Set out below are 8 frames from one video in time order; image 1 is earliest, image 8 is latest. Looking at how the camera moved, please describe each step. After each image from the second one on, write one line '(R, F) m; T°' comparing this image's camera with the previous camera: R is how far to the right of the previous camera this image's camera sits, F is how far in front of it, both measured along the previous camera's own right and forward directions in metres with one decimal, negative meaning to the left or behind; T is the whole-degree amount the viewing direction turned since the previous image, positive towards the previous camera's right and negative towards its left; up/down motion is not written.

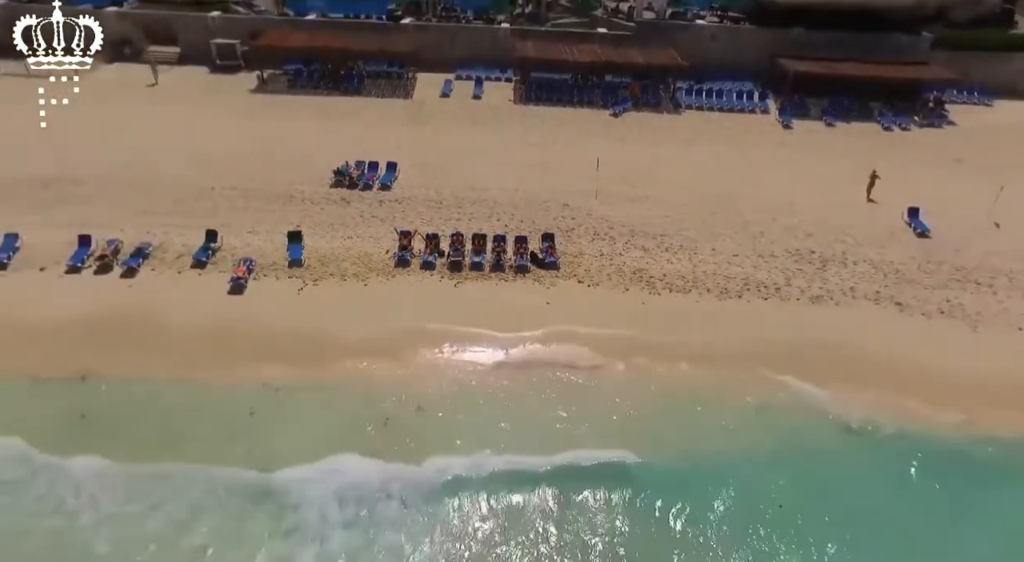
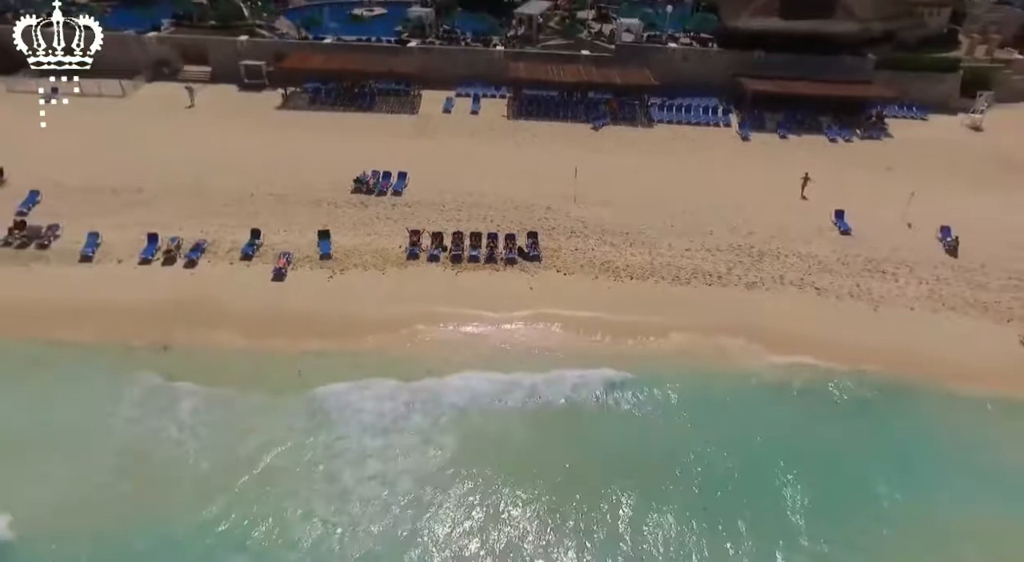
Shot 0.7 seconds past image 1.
(+0.2, -3.6) m; 0°
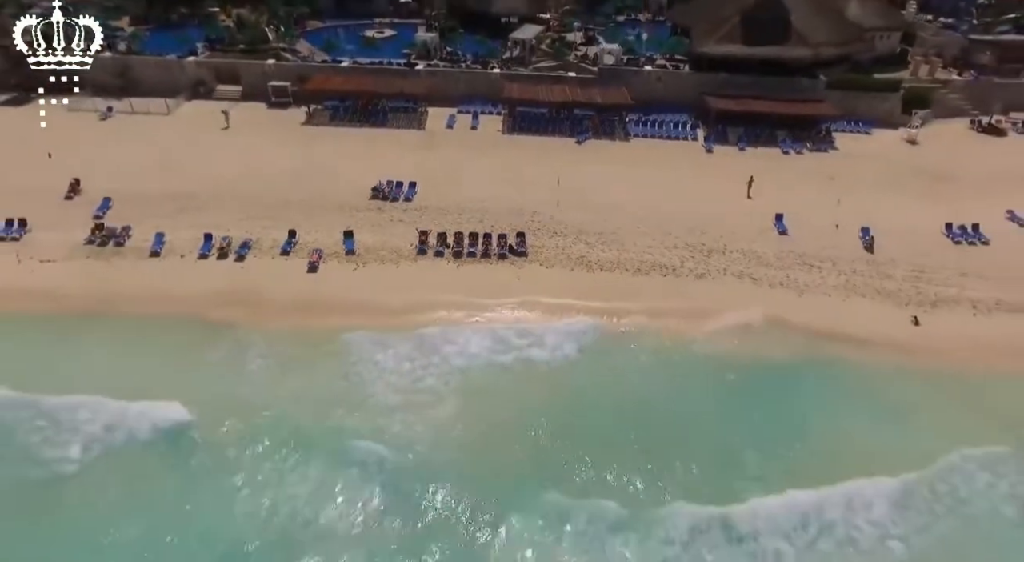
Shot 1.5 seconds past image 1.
(+0.3, -4.3) m; 0°
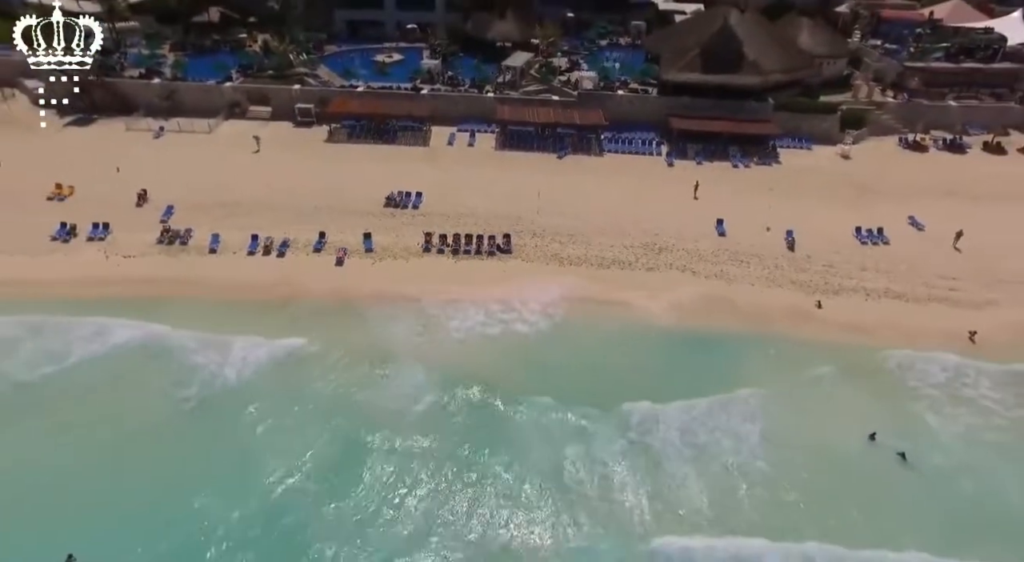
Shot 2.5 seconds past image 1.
(+0.6, -5.8) m; 0°
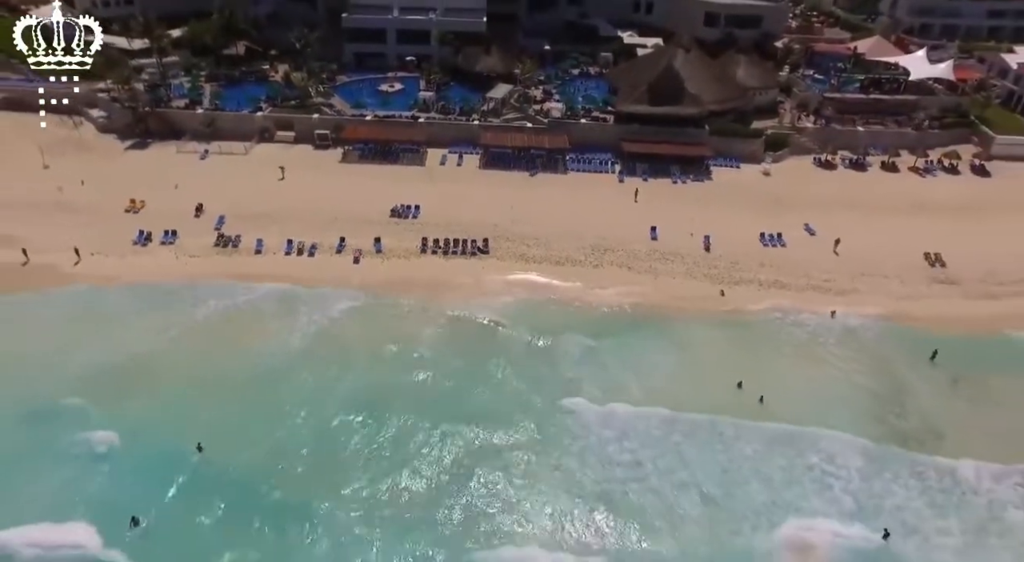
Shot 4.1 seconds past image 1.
(+1.1, -8.7) m; 0°
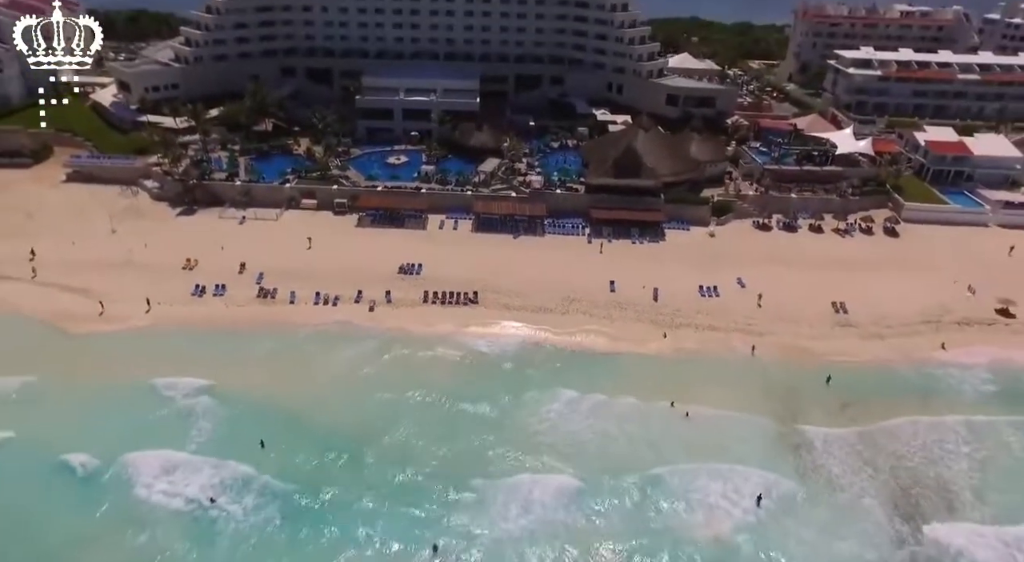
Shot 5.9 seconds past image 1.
(+0.9, -9.1) m; 0°
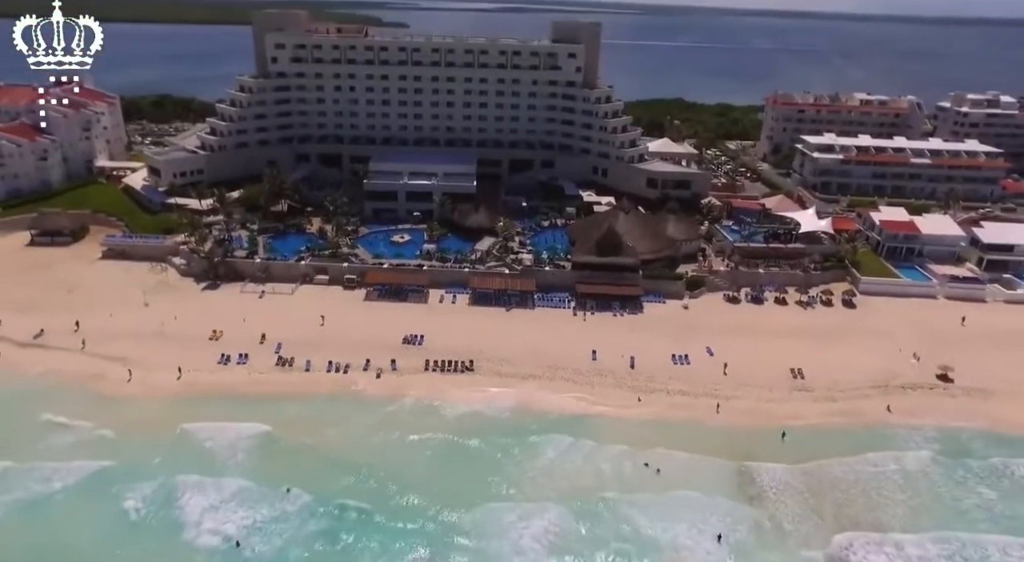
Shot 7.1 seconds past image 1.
(+0.6, -6.0) m; 0°
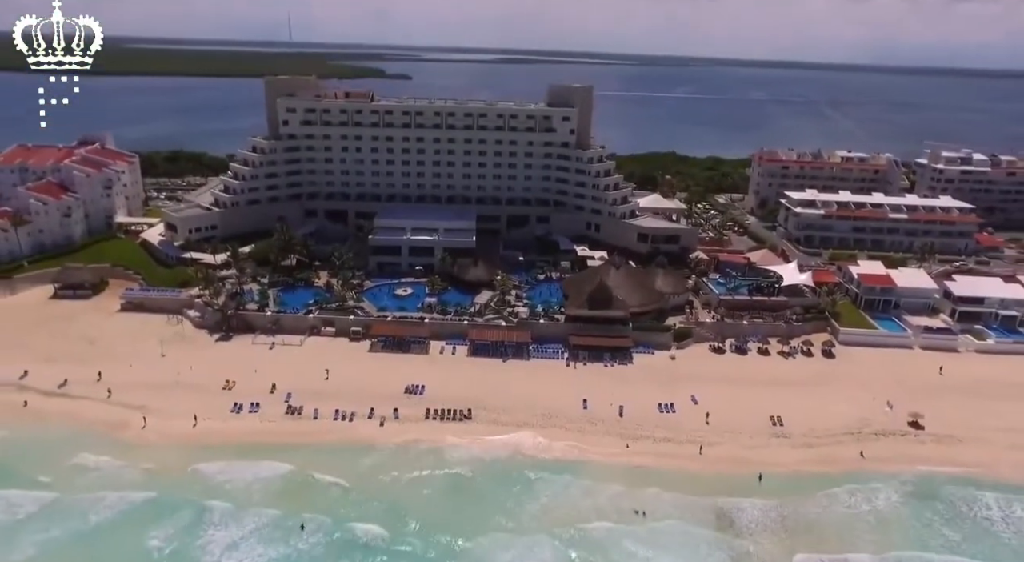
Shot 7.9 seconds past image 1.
(+0.5, -3.8) m; 0°
